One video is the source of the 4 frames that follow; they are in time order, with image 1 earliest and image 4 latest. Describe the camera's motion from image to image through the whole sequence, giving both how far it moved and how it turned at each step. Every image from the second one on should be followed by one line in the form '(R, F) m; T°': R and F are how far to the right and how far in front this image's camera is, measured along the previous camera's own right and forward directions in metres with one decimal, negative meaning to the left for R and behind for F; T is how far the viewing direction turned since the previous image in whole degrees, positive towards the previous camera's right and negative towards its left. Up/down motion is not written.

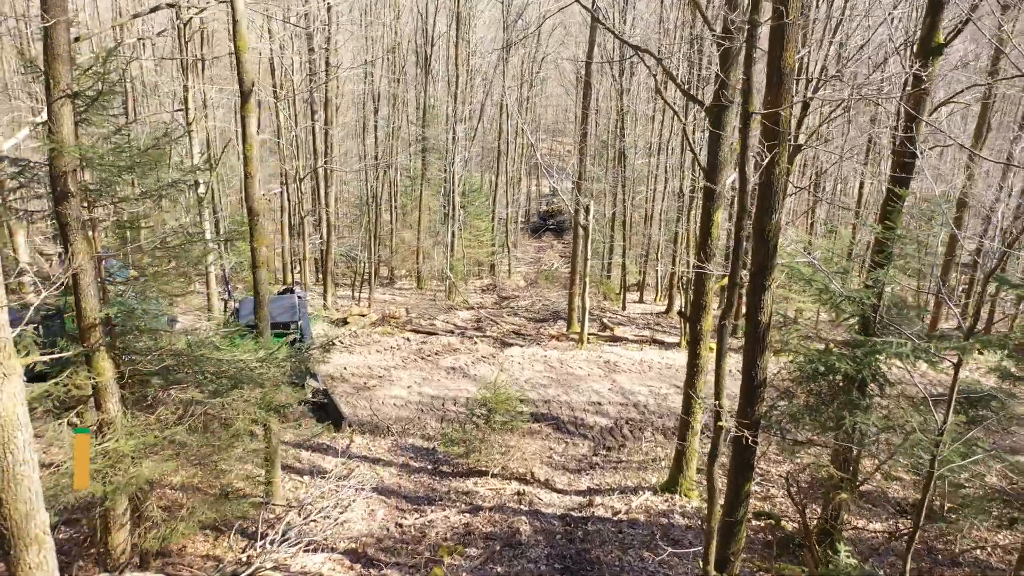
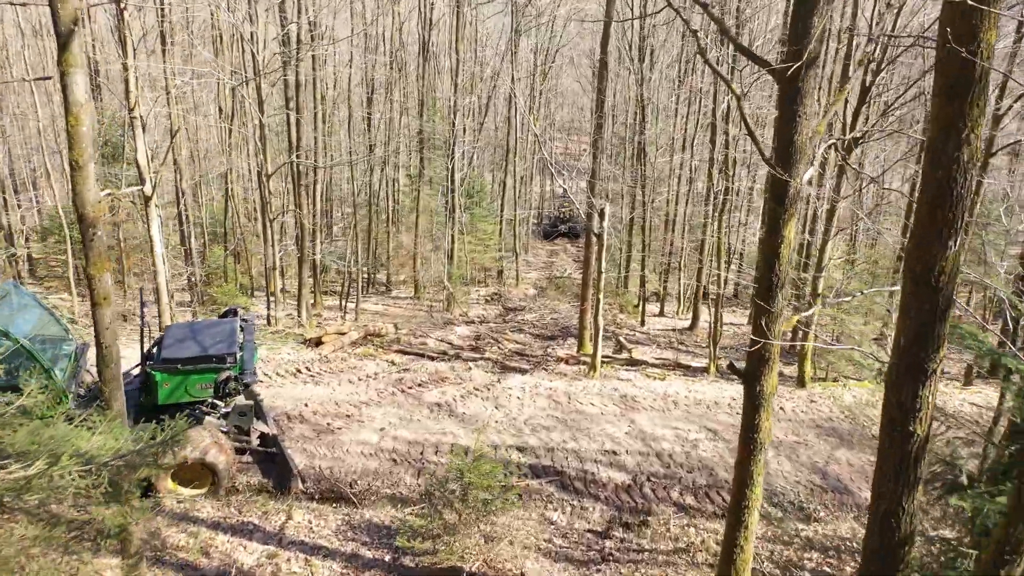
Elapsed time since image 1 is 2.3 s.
(+0.2, +2.1) m; -1°
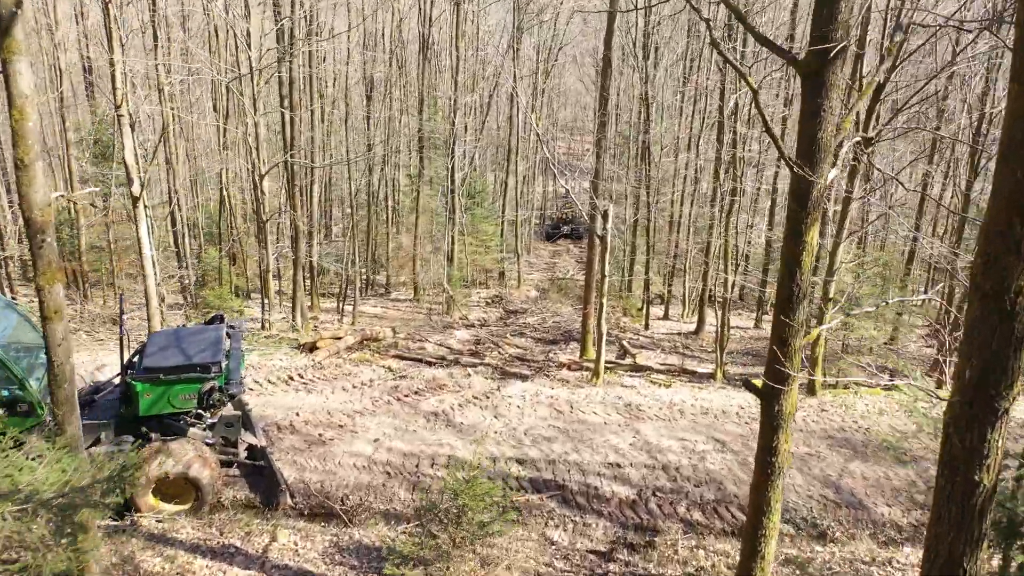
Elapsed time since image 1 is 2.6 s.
(0.0, +0.4) m; 0°
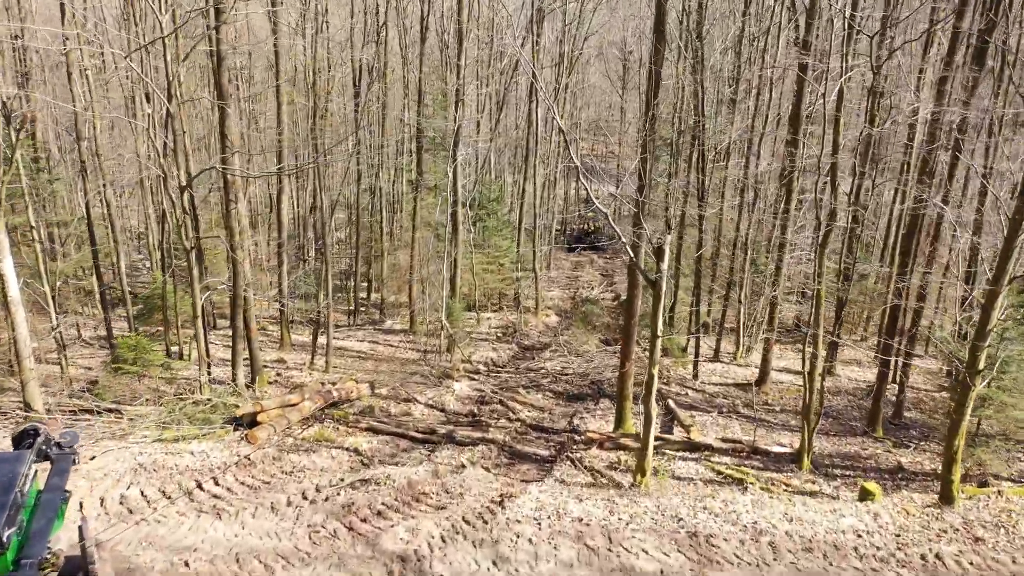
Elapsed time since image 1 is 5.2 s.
(+0.1, +3.4) m; -1°
